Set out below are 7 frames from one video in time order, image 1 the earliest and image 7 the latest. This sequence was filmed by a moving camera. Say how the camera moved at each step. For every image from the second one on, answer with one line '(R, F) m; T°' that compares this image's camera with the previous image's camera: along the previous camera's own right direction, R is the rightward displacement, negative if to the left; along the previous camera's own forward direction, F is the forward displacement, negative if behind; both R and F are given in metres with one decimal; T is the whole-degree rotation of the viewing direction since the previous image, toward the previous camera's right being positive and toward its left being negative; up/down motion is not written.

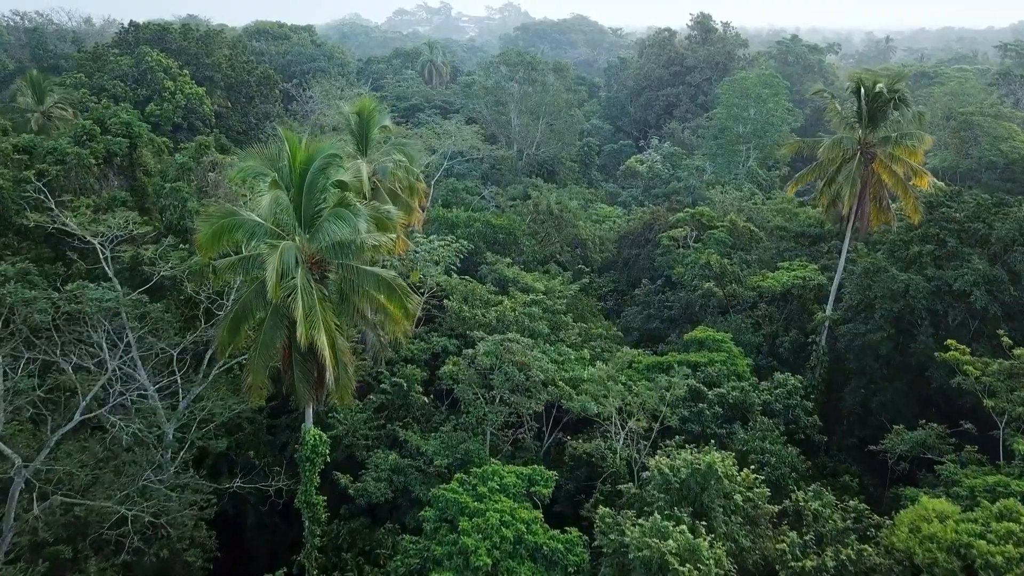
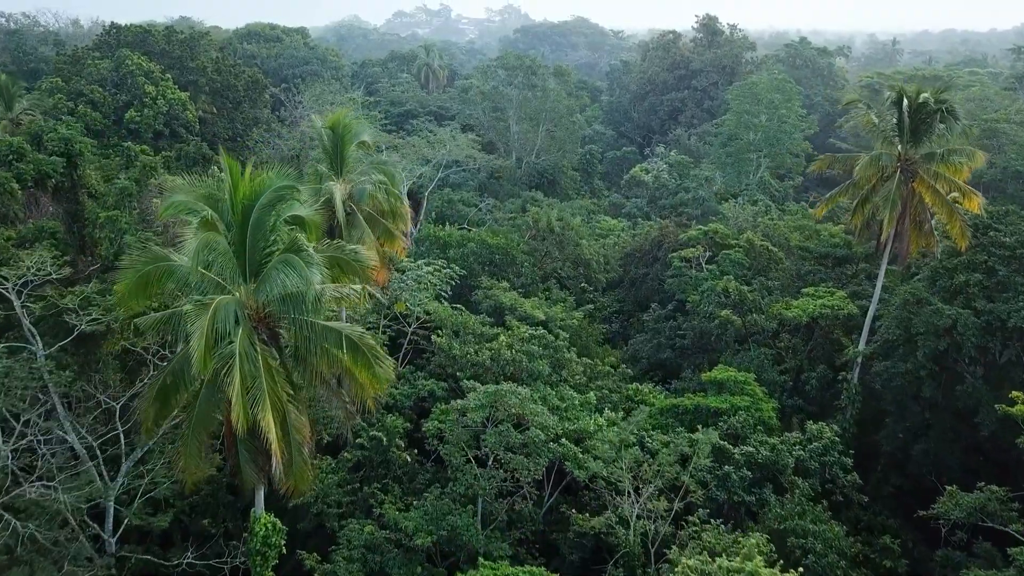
(+0.1, +1.5) m; 0°
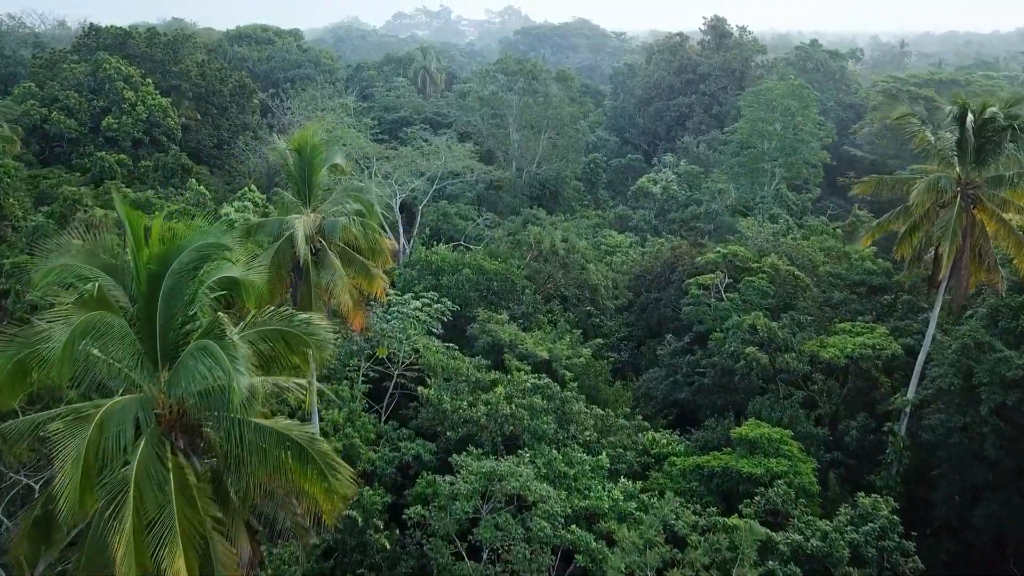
(0.0, +1.6) m; 0°
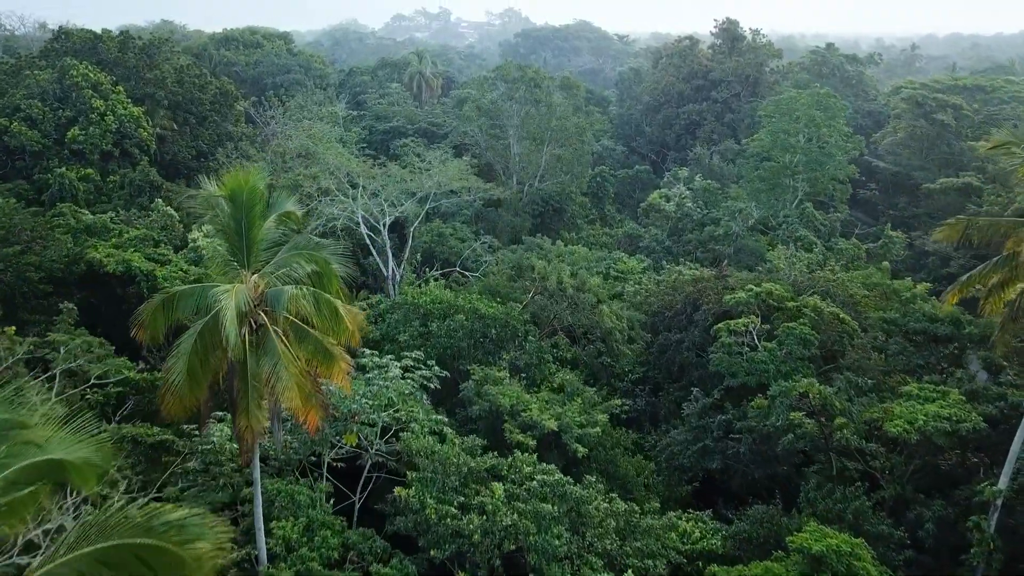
(0.0, +2.1) m; 0°
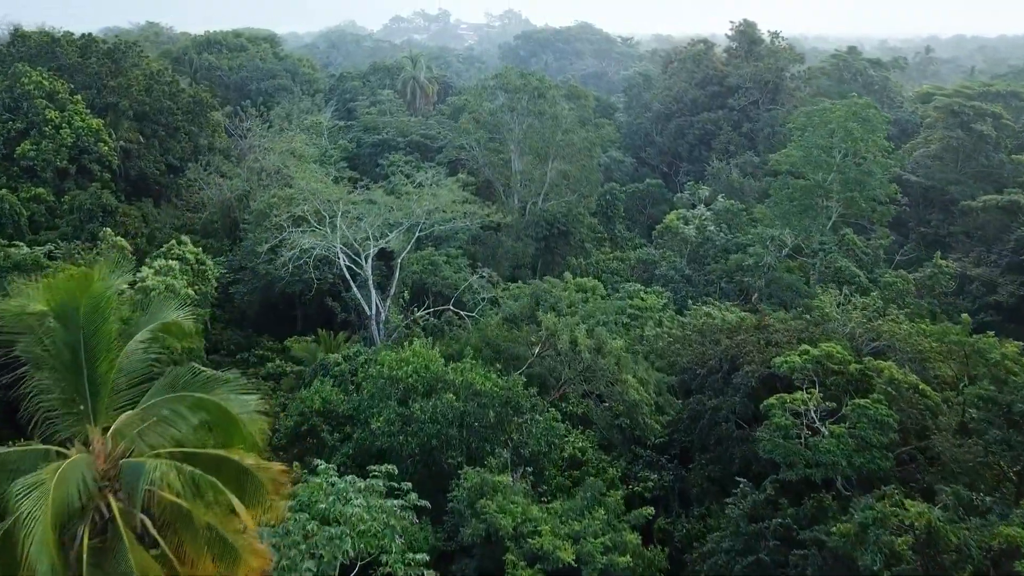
(0.0, +2.5) m; 0°
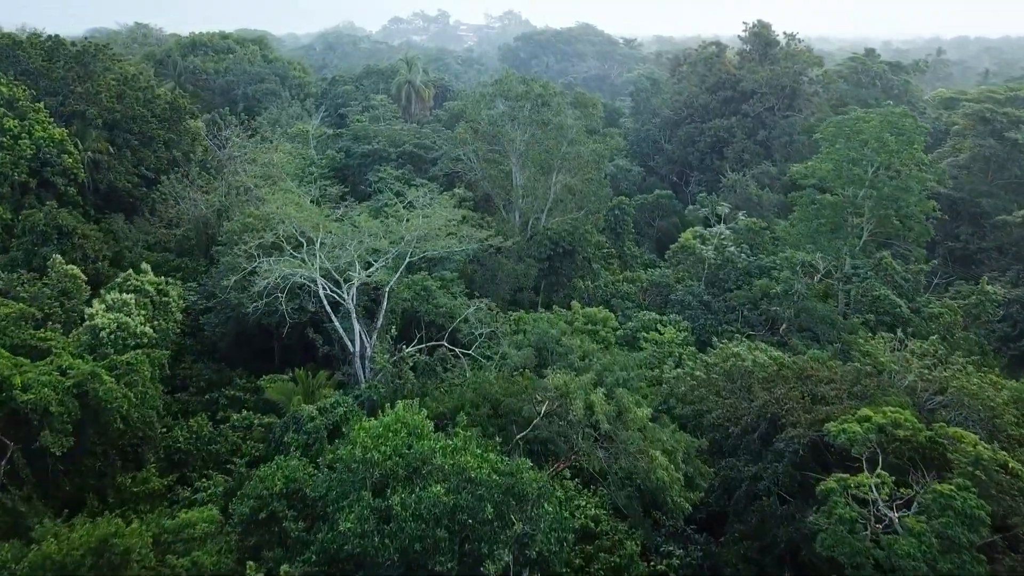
(0.0, +1.9) m; 0°
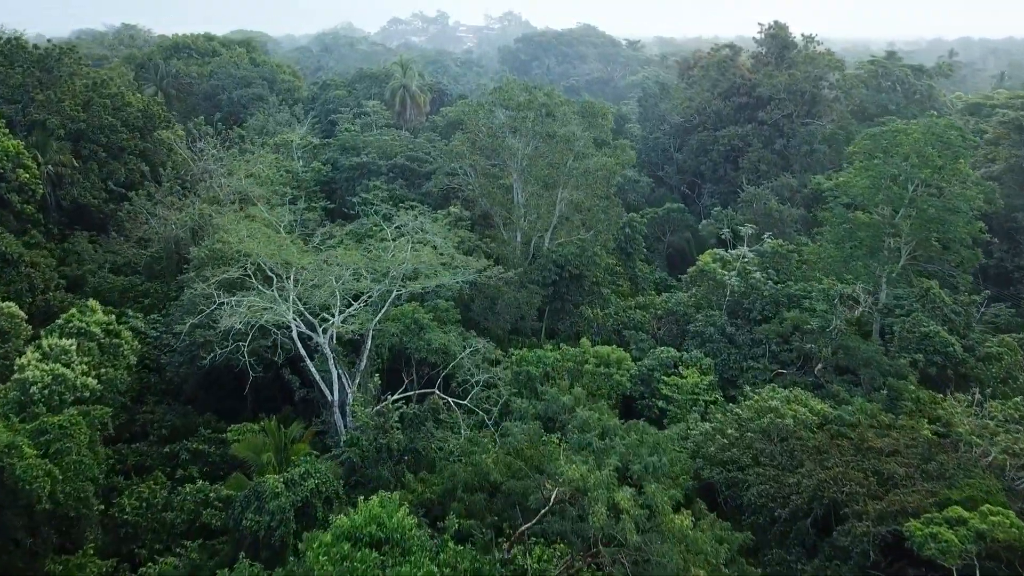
(0.0, +1.9) m; 0°
